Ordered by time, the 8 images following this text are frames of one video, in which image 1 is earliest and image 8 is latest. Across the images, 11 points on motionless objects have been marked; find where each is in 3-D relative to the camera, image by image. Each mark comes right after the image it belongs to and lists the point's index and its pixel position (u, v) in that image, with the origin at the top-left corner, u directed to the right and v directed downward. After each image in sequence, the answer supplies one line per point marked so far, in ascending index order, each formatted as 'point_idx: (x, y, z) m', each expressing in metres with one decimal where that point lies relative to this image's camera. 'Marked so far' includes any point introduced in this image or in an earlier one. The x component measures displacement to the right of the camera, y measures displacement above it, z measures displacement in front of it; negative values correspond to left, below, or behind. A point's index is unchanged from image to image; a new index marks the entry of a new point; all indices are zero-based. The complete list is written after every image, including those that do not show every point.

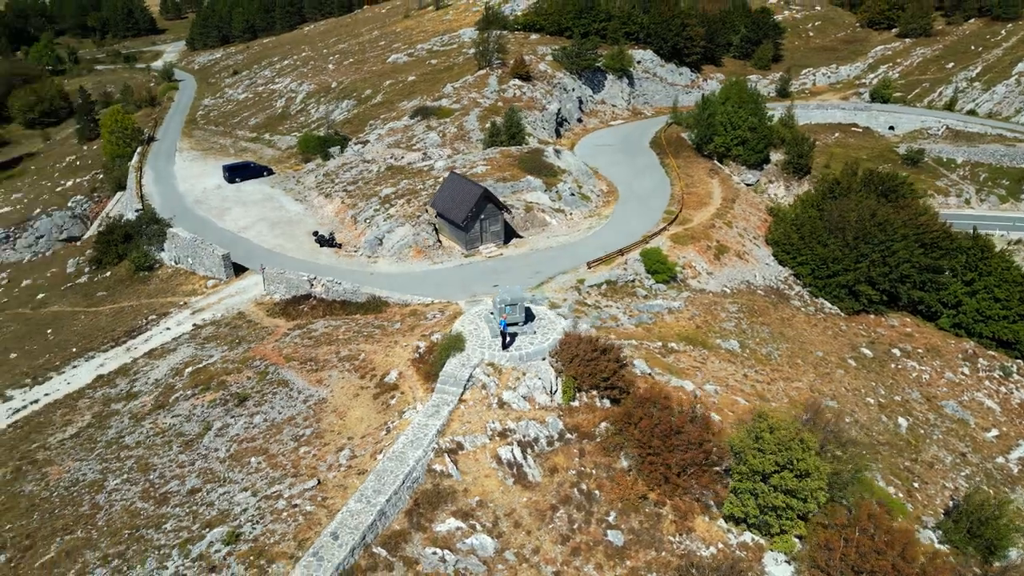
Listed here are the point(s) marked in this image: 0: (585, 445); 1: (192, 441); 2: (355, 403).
0: (+1.7, -3.7, +17.0) m
1: (-8.1, -3.9, +18.3) m
2: (-3.9, -2.8, +18.2) m
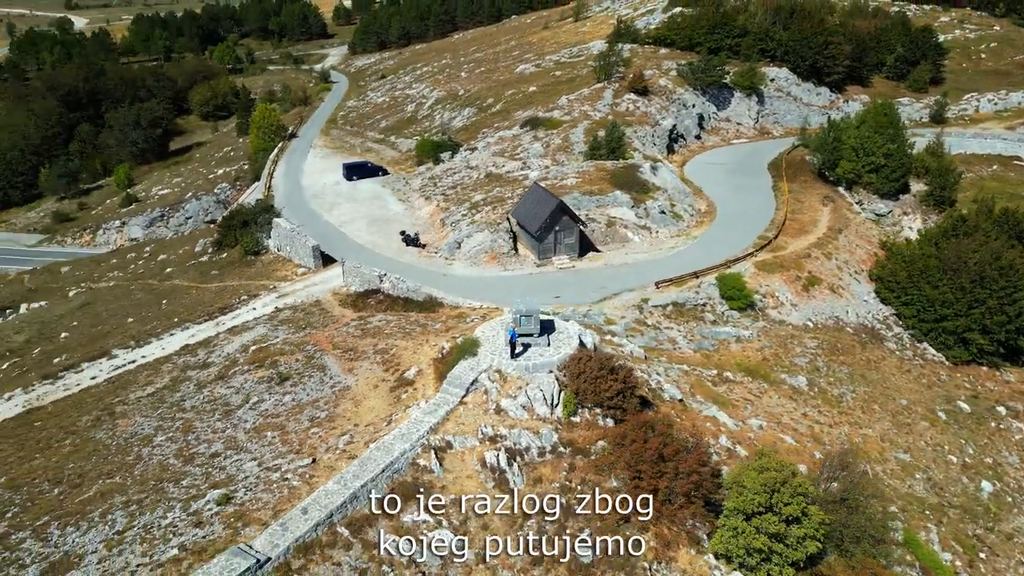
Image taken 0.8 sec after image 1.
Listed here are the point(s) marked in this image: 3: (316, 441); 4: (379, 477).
0: (+1.5, -4.1, +17.2) m
1: (-7.9, -3.4, +20.3) m
2: (-3.7, -2.8, +19.3) m
3: (-4.7, -3.6, +17.4) m
4: (-2.8, -4.0, +15.4) m
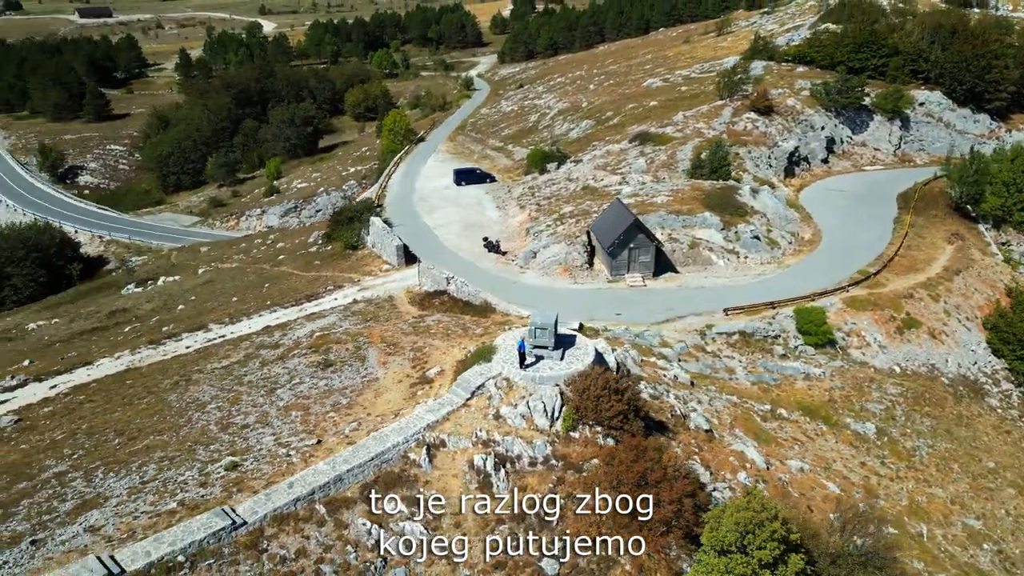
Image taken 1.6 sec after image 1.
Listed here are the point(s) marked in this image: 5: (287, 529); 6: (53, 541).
0: (+1.3, -4.4, +17.4) m
1: (-7.3, -3.1, +22.2) m
2: (-3.3, -2.8, +20.5) m
3: (-4.7, -3.5, +18.7) m
4: (-3.3, -4.0, +16.5) m
5: (-4.6, -4.9, +14.8) m
6: (-9.2, -5.1, +14.7) m
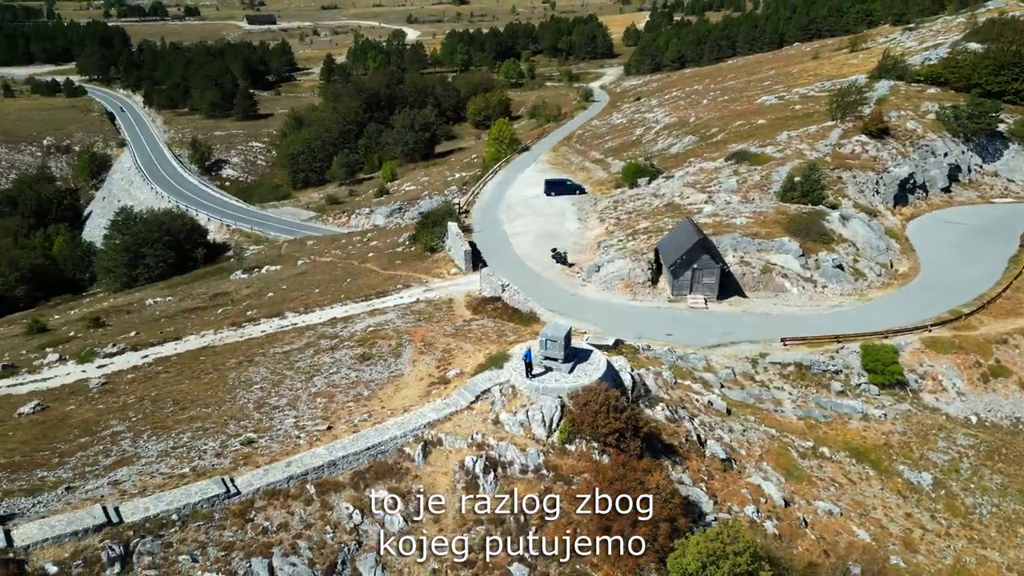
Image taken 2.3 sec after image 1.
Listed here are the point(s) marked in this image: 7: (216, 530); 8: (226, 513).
0: (+1.0, -4.8, +17.6) m
1: (-6.5, -2.9, +23.8) m
2: (-2.9, -2.8, +21.5) m
3: (-4.6, -3.4, +20.0) m
4: (-3.6, -3.9, +17.5) m
5: (-5.2, -4.7, +16.1) m
6: (-9.8, -4.6, +16.7) m
7: (-6.2, -5.0, +15.2) m
8: (-6.1, -4.8, +15.6) m
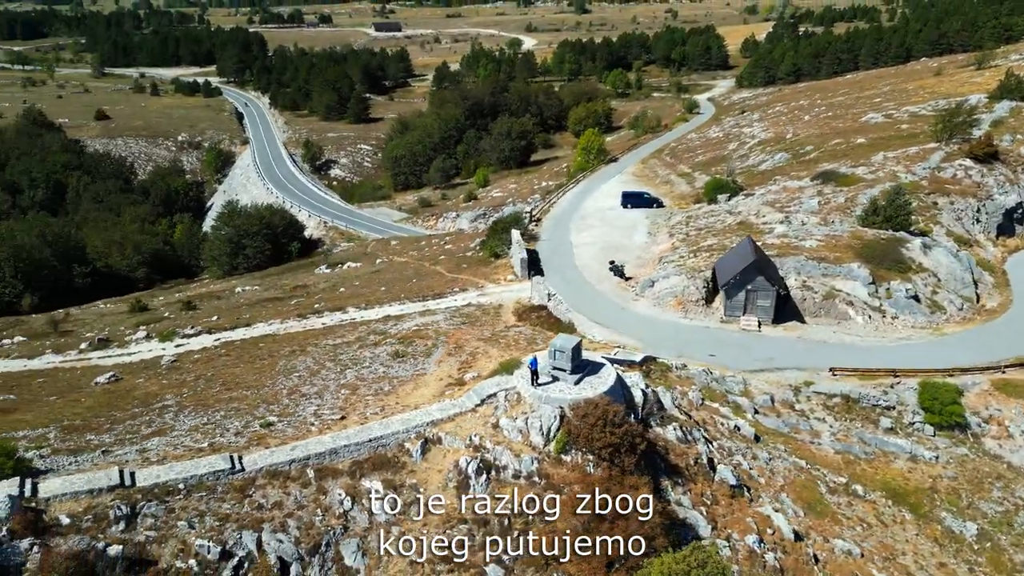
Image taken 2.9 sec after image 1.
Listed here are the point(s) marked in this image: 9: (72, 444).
0: (+0.7, -5.0, +17.9) m
1: (-5.7, -2.8, +25.1) m
2: (-2.4, -2.9, +22.3) m
3: (-4.4, -3.4, +21.0) m
4: (-3.8, -3.9, +18.4) m
5: (-5.6, -4.6, +17.3) m
6: (-10.1, -4.2, +18.6) m
7: (-6.7, -4.8, +16.5) m
8: (-6.6, -4.6, +16.9) m
9: (-11.8, -4.2, +19.7) m
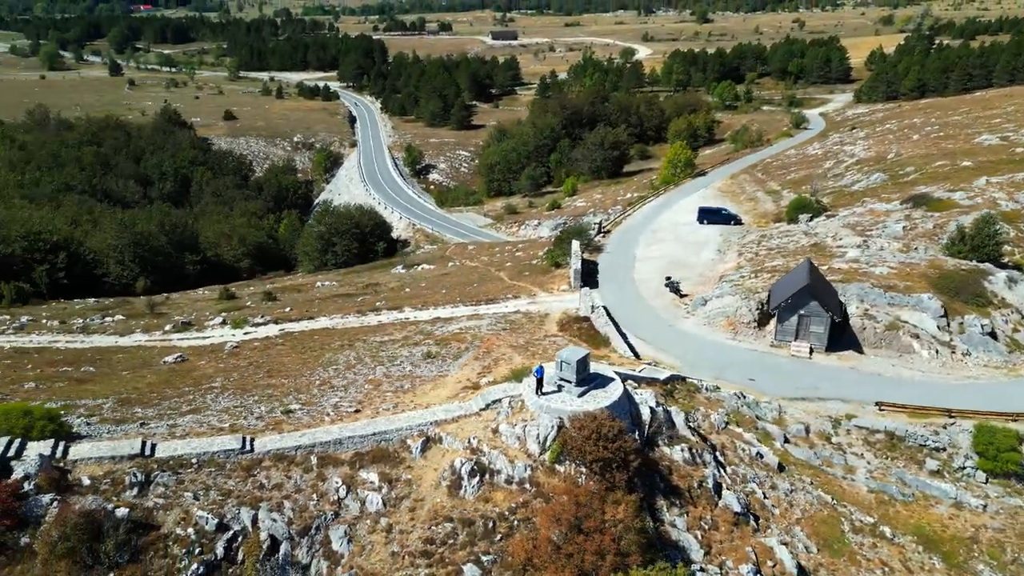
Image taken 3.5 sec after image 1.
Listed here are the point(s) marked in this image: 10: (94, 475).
0: (+0.4, -5.3, +18.2) m
1: (-4.8, -2.8, +26.3) m
2: (-2.0, -3.1, +23.0) m
3: (-4.1, -3.4, +22.0) m
4: (-3.9, -4.0, +19.4) m
5: (-5.9, -4.5, +18.5) m
6: (-10.1, -3.8, +20.4) m
7: (-7.1, -4.6, +17.9) m
8: (-6.9, -4.4, +18.2) m
9: (-11.7, -3.7, +21.8) m
10: (-9.8, -4.4, +17.1) m
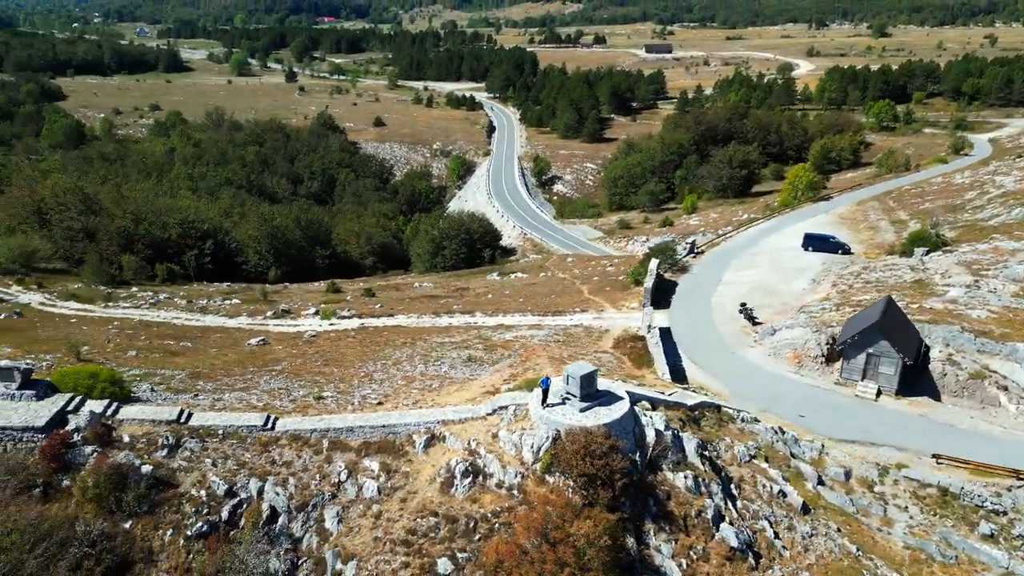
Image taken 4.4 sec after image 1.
0: (0.0, -5.6, +18.8) m
1: (-3.4, -2.9, +27.7) m
2: (-1.2, -3.3, +23.9) m
3: (-3.5, -3.5, +23.4) m
4: (-3.9, -4.0, +20.7) m
5: (-6.0, -4.3, +20.2) m
6: (-9.8, -3.4, +22.9) m
7: (-7.3, -4.4, +19.9) m
8: (-7.1, -4.2, +20.2) m
9: (-11.0, -3.2, +24.5) m
10: (-10.1, -3.9, +19.7) m
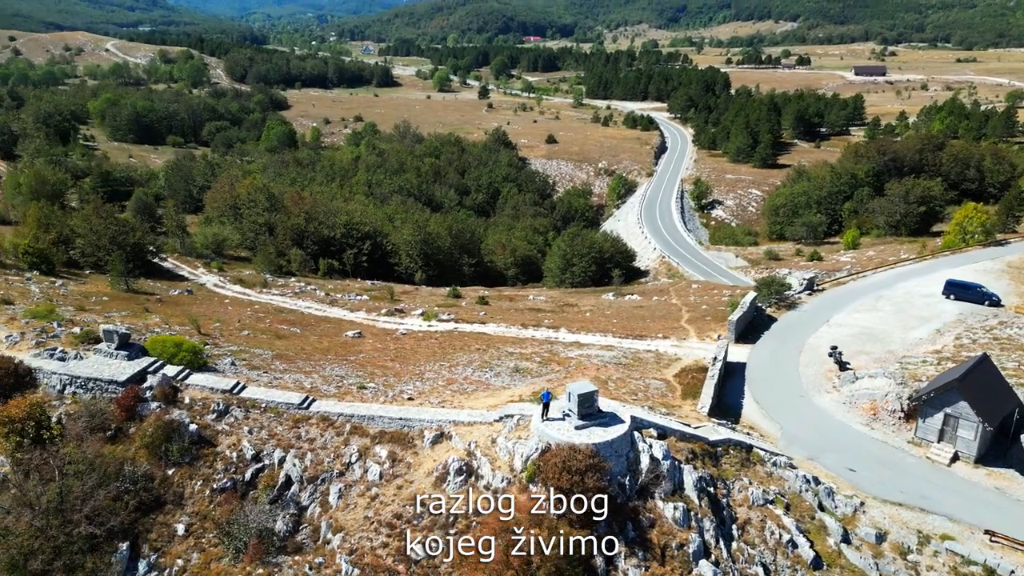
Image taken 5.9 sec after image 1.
0: (-0.5, -6.0, +19.9) m
1: (-1.5, -3.3, +29.4) m
2: (-0.4, -3.8, +25.2) m
3: (-2.7, -3.7, +25.2) m
4: (-3.7, -4.1, +22.7) m
5: (-6.0, -4.3, +22.8) m
6: (-8.9, -3.1, +26.3) m
7: (-7.3, -4.2, +22.7) m
8: (-7.0, -4.0, +23.0) m
9: (-9.7, -2.9, +28.2) m
10: (-10.0, -3.5, +23.2) m
